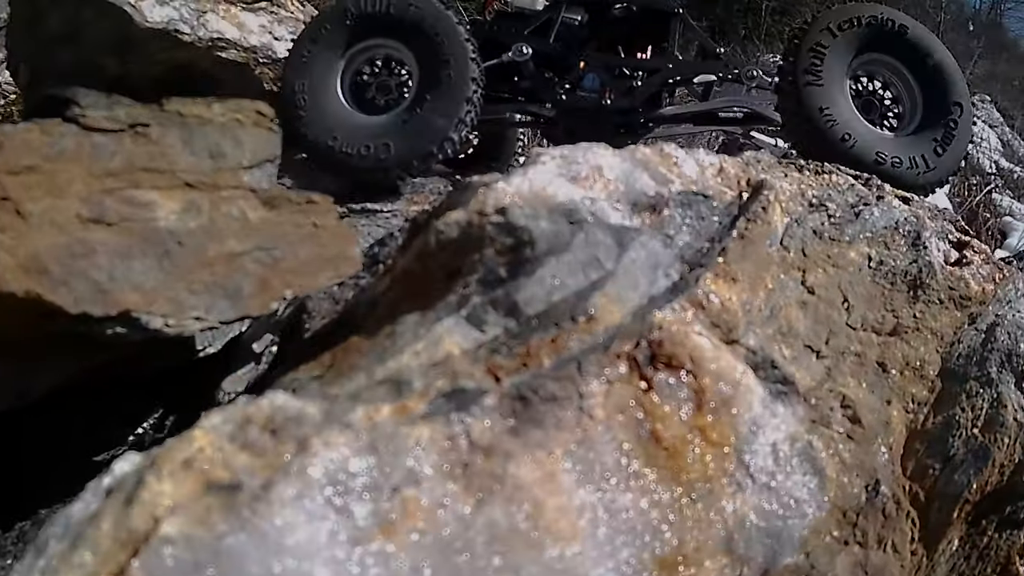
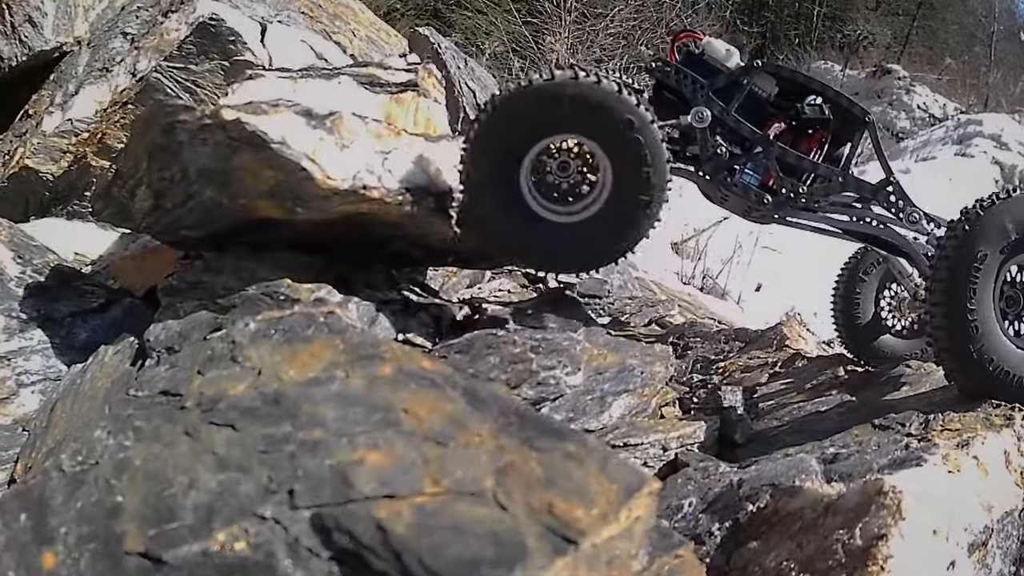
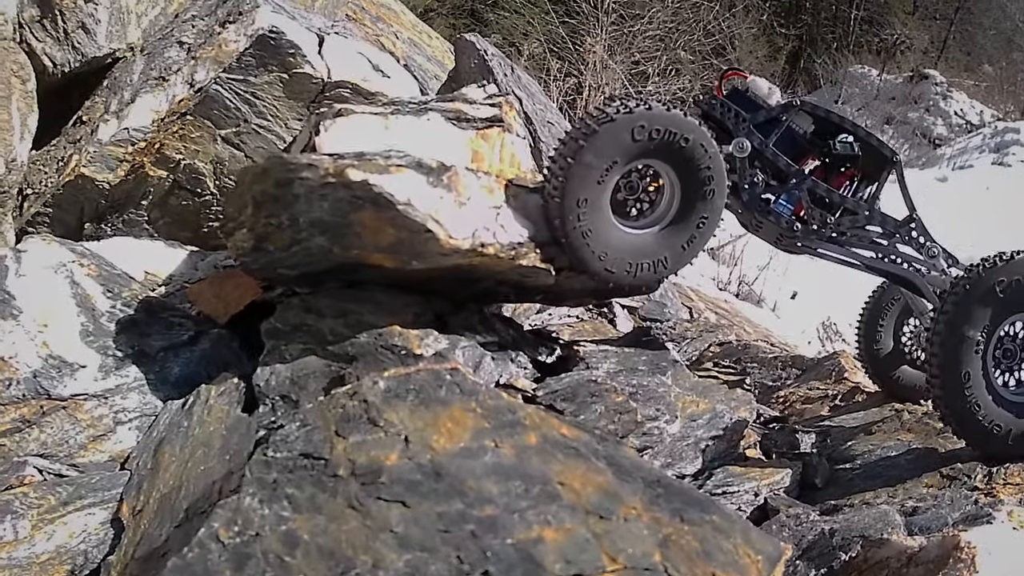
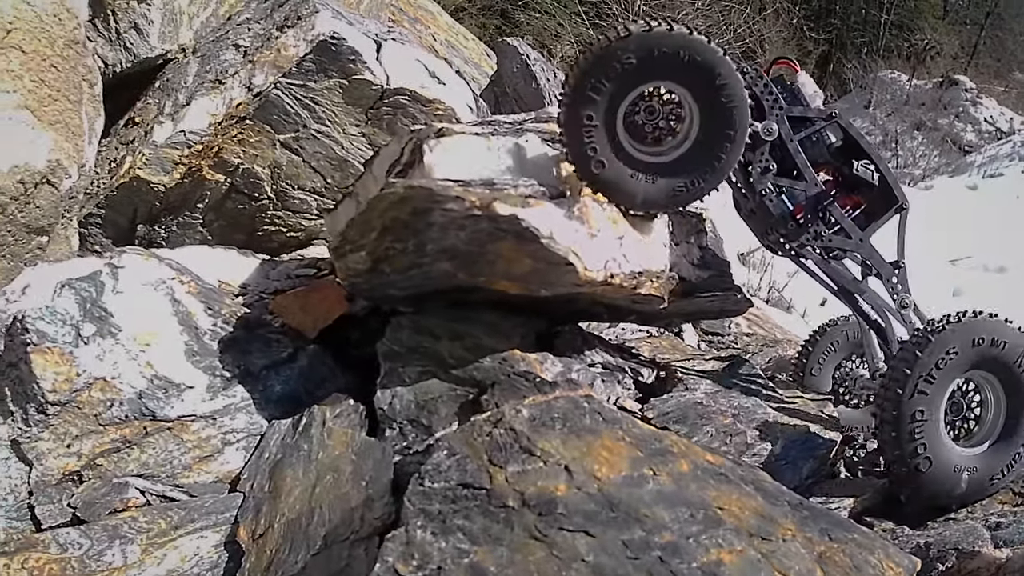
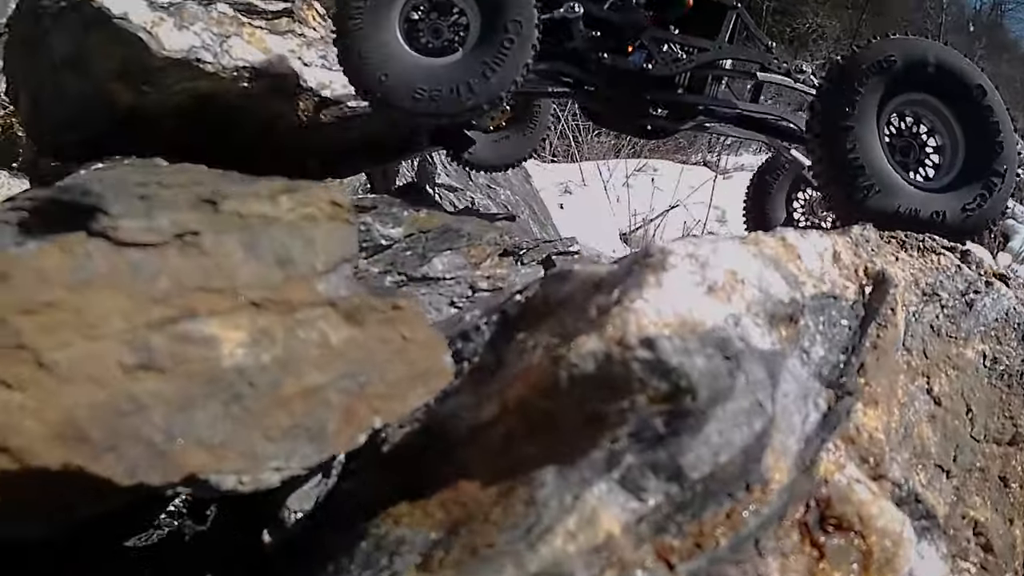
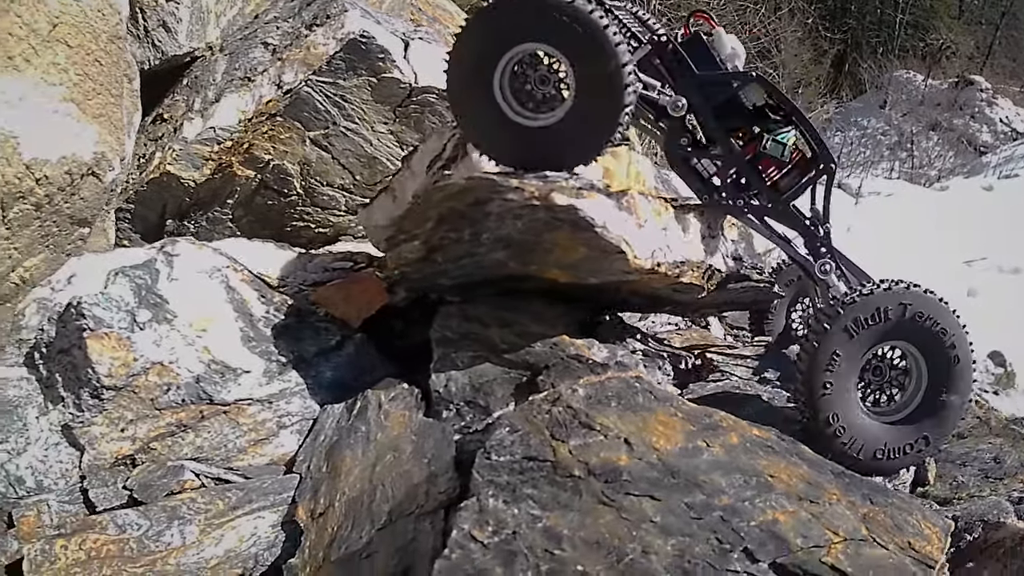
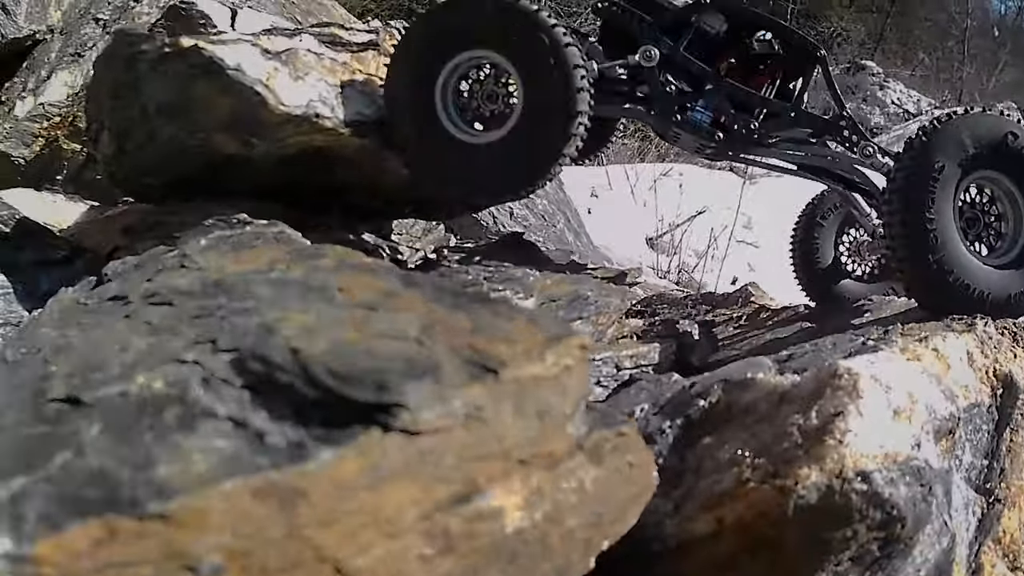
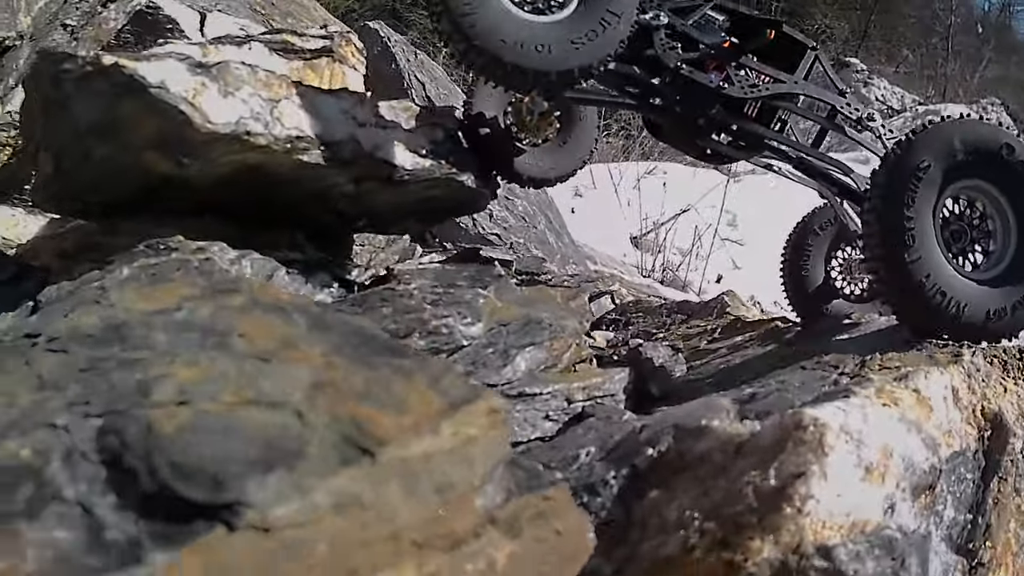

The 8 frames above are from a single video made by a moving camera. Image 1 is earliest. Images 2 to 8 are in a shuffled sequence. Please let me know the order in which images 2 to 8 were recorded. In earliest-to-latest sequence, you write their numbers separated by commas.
5, 8, 7, 2, 3, 4, 6
